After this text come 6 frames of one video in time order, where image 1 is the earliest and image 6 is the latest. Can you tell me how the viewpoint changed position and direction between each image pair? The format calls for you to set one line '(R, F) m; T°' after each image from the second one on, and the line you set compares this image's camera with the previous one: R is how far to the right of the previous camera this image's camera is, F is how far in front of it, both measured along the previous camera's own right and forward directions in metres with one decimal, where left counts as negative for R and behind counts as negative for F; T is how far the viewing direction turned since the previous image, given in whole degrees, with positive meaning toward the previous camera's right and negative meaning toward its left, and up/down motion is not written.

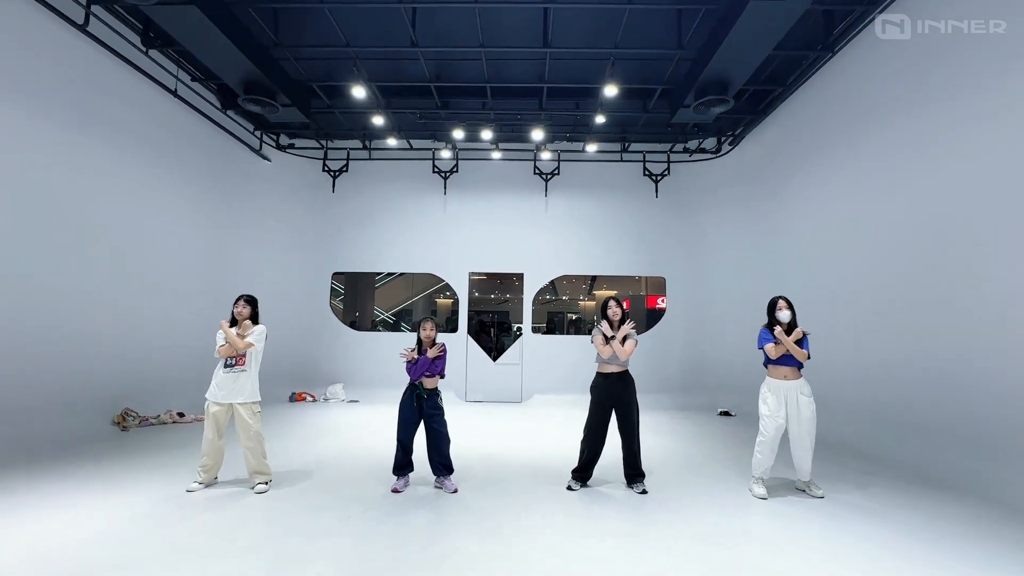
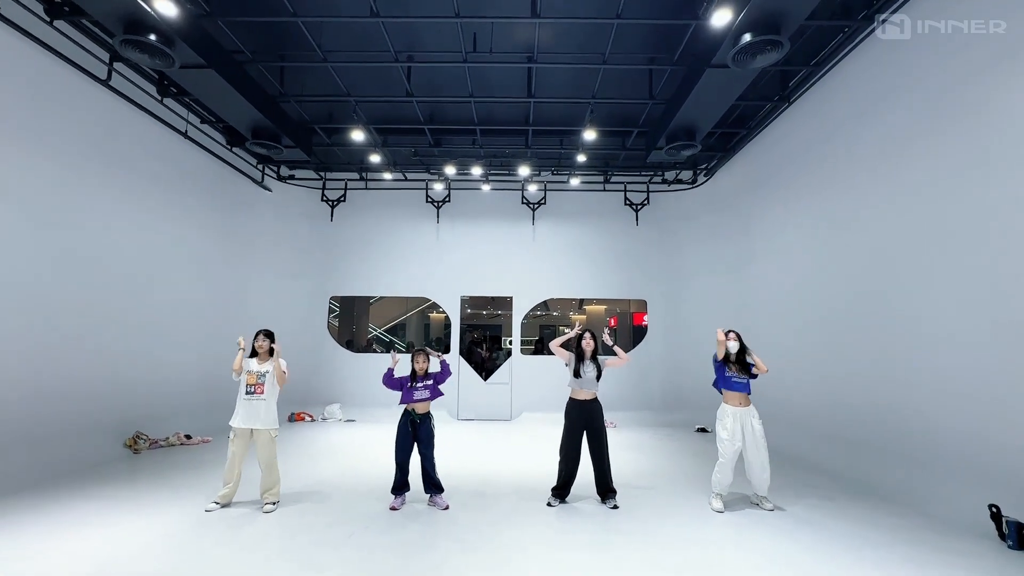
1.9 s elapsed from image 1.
(+0.1, -0.4) m; +1°
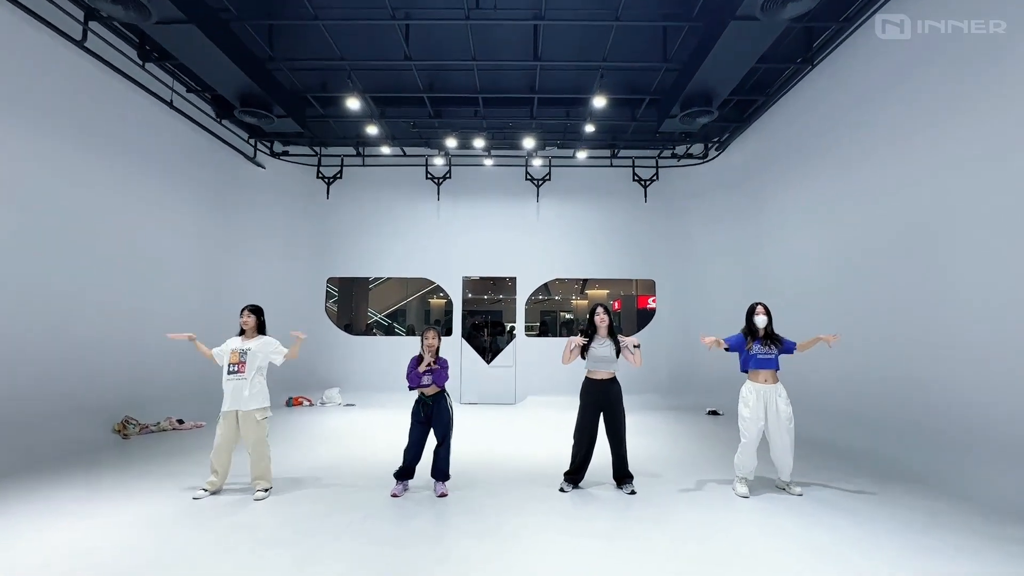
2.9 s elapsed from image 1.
(-0.1, +0.3) m; 0°
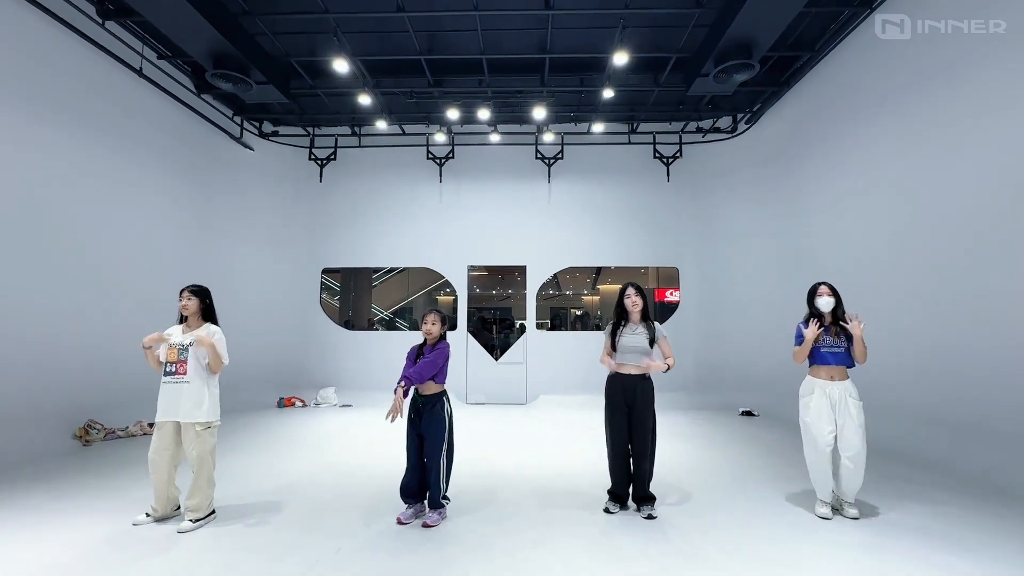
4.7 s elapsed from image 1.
(0.0, +0.6) m; -1°
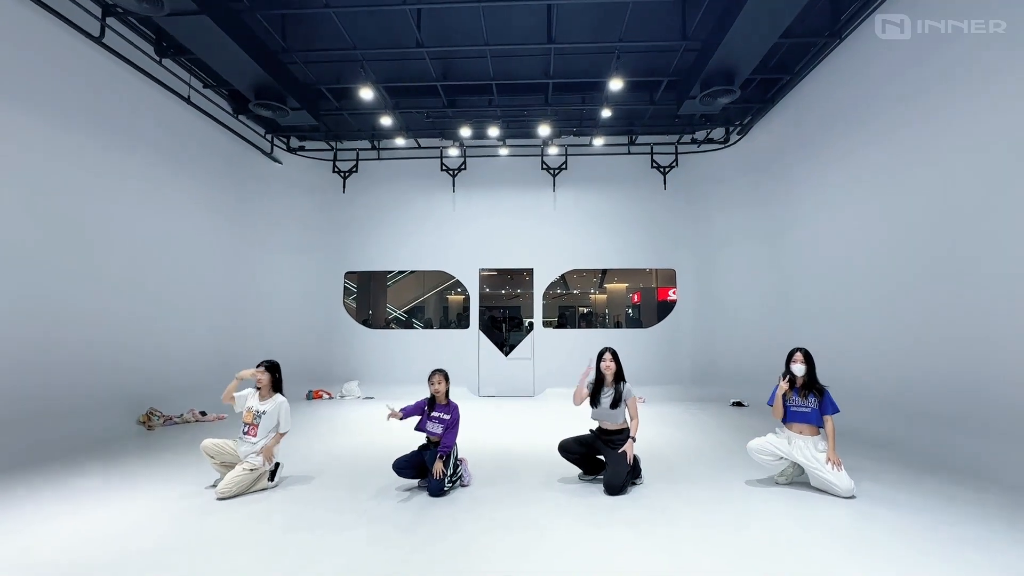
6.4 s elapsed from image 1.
(0.0, -0.5) m; -1°
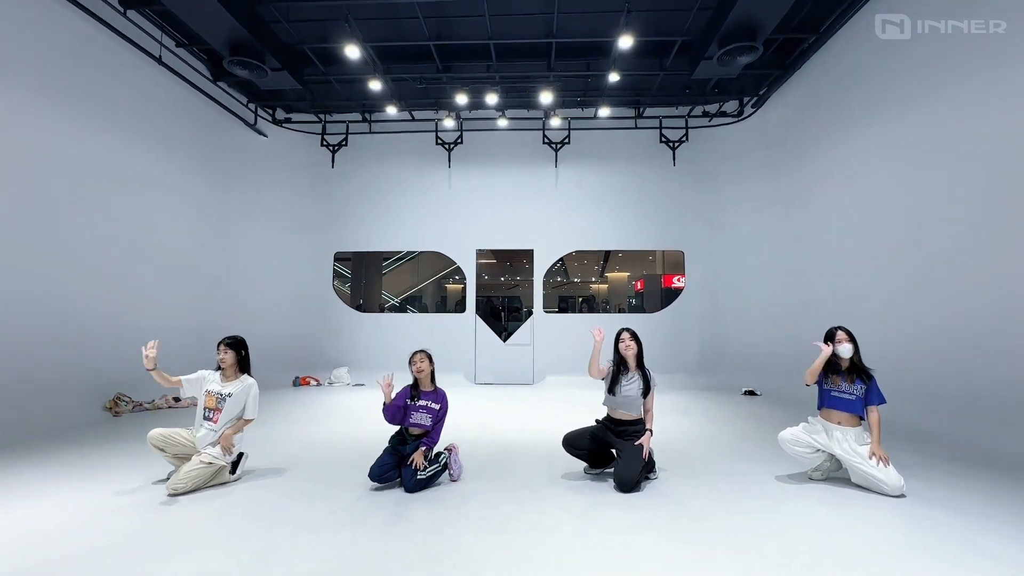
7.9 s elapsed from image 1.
(0.0, +0.4) m; 0°
